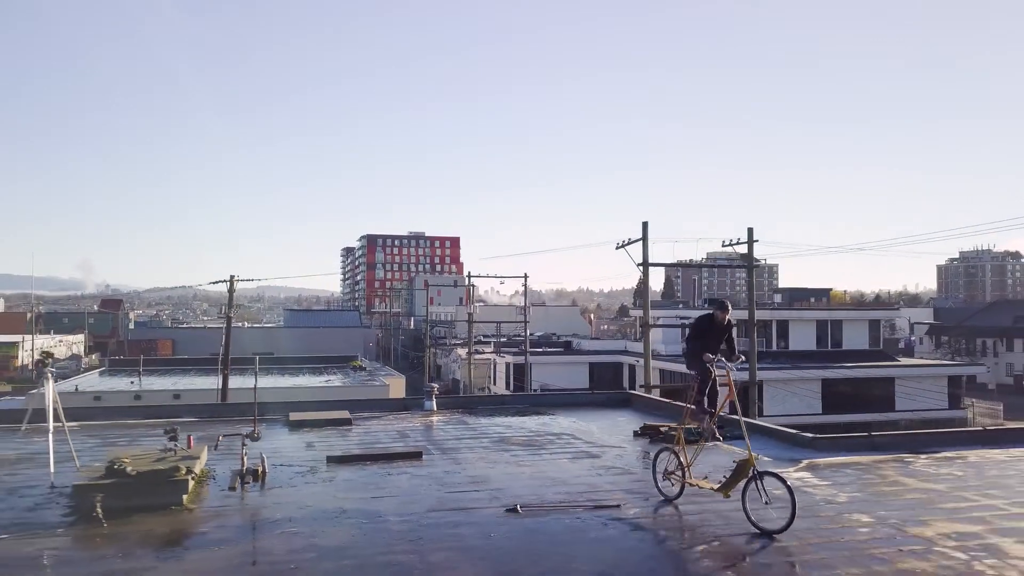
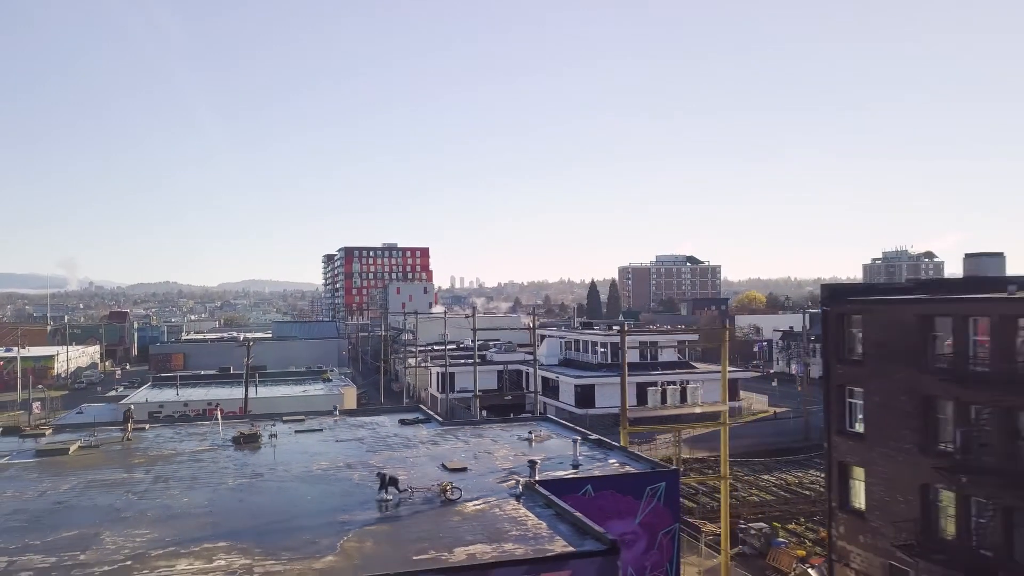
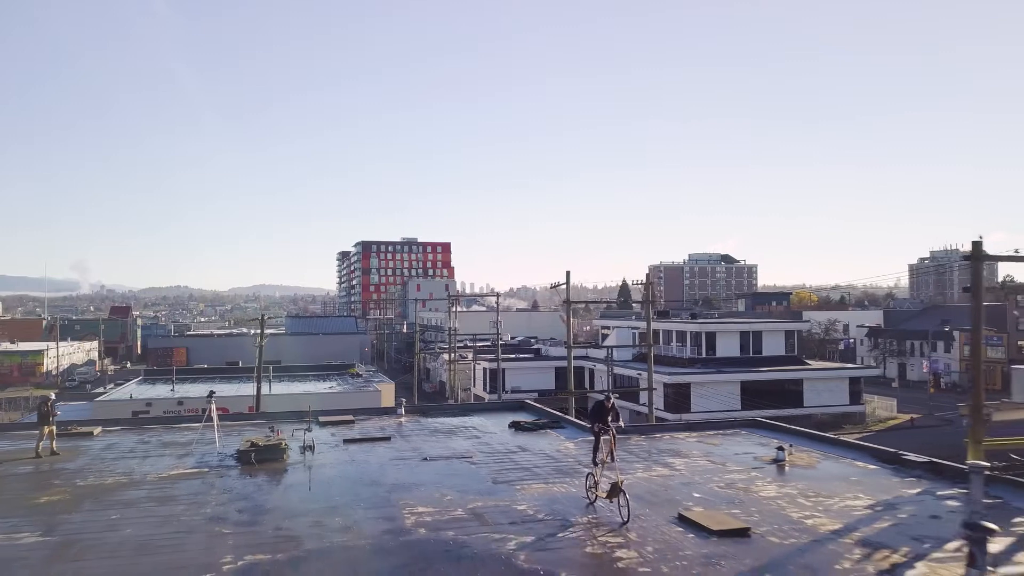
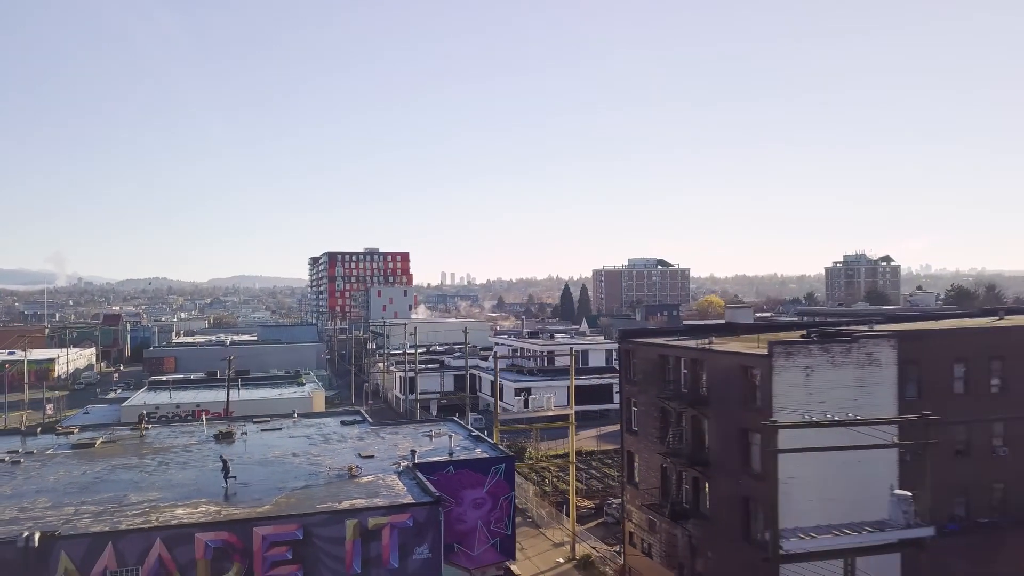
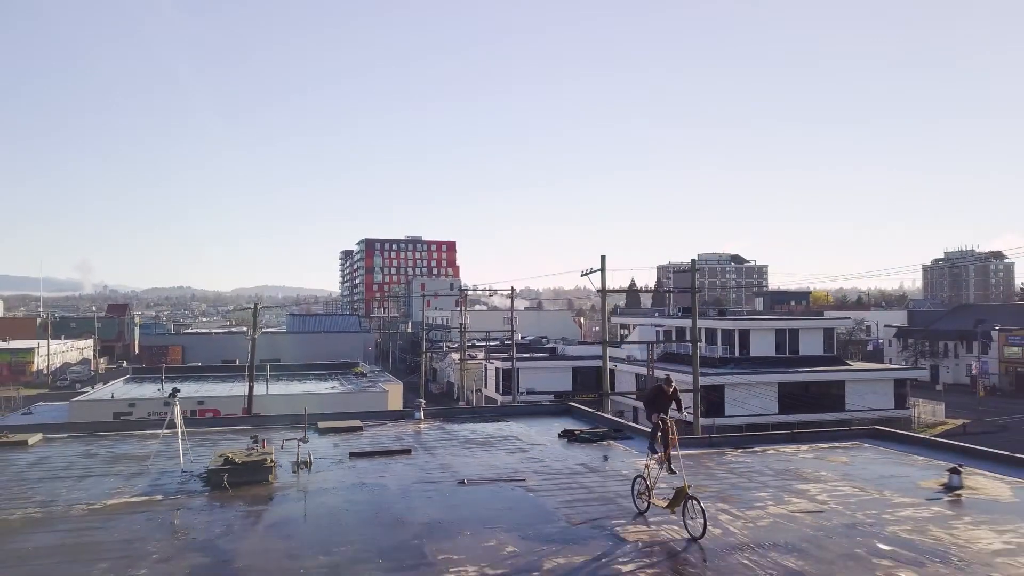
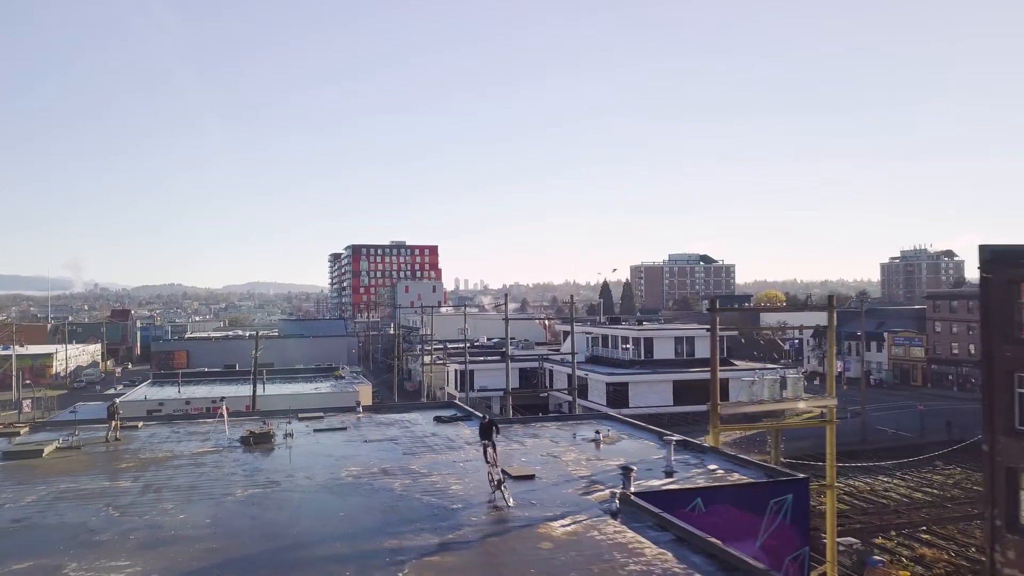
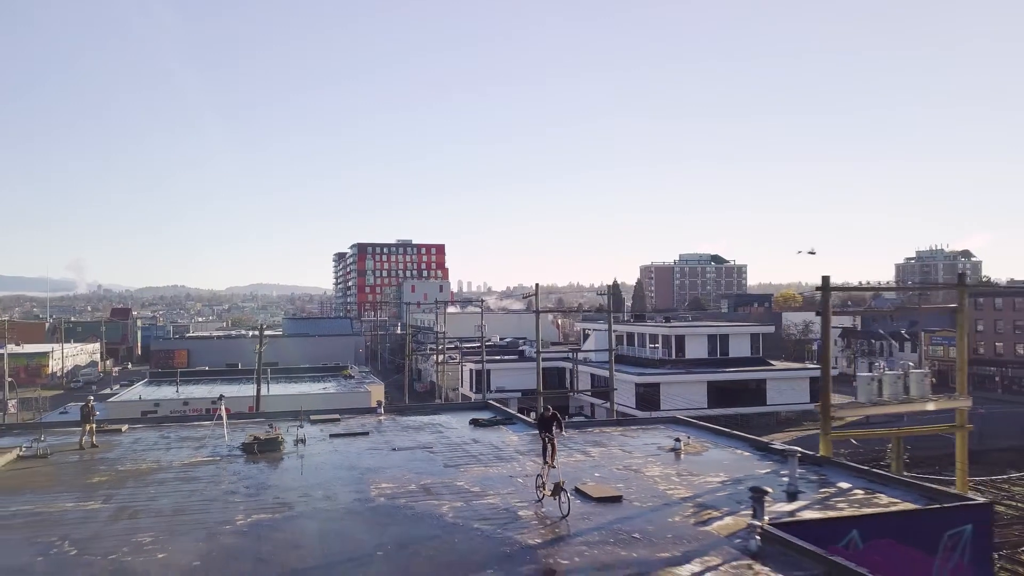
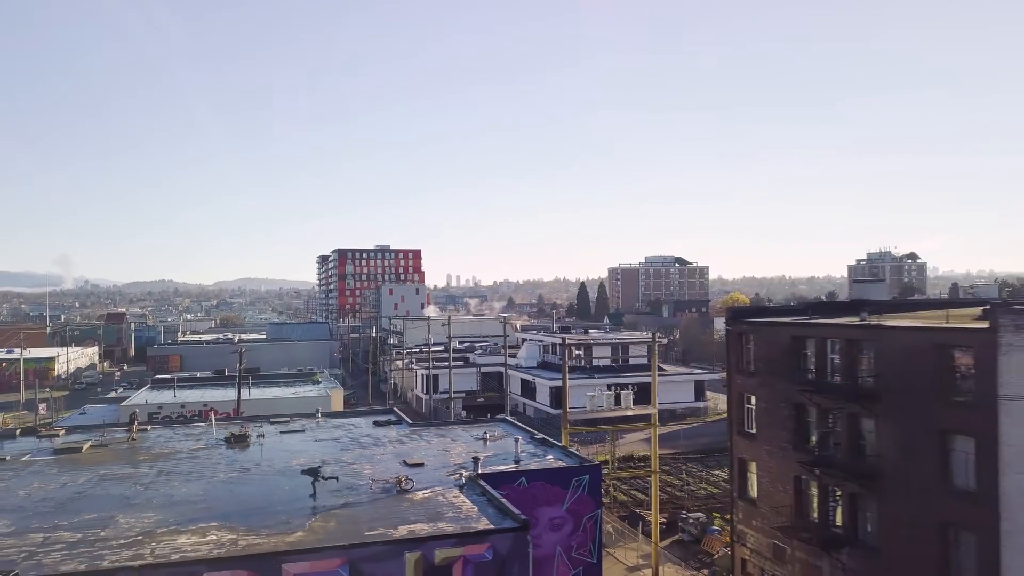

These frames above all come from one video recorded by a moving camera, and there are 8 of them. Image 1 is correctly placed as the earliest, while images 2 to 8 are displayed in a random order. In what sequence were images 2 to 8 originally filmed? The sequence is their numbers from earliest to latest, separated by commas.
5, 3, 7, 6, 2, 8, 4
